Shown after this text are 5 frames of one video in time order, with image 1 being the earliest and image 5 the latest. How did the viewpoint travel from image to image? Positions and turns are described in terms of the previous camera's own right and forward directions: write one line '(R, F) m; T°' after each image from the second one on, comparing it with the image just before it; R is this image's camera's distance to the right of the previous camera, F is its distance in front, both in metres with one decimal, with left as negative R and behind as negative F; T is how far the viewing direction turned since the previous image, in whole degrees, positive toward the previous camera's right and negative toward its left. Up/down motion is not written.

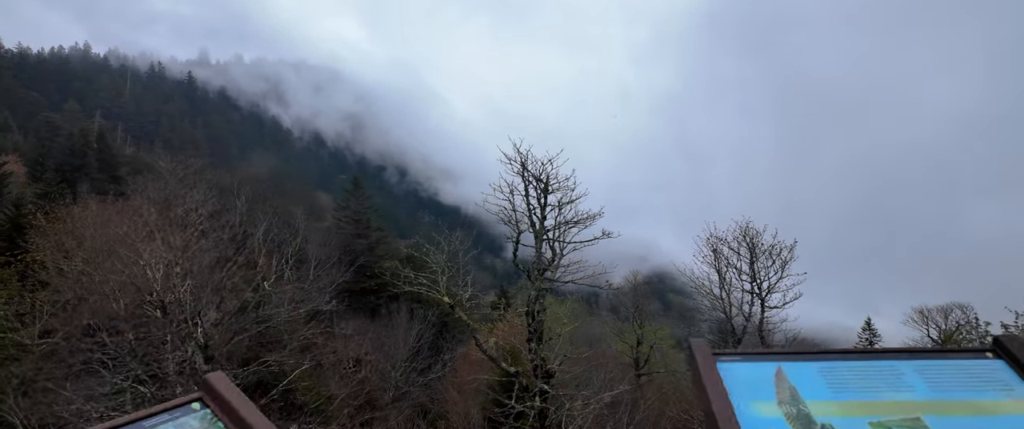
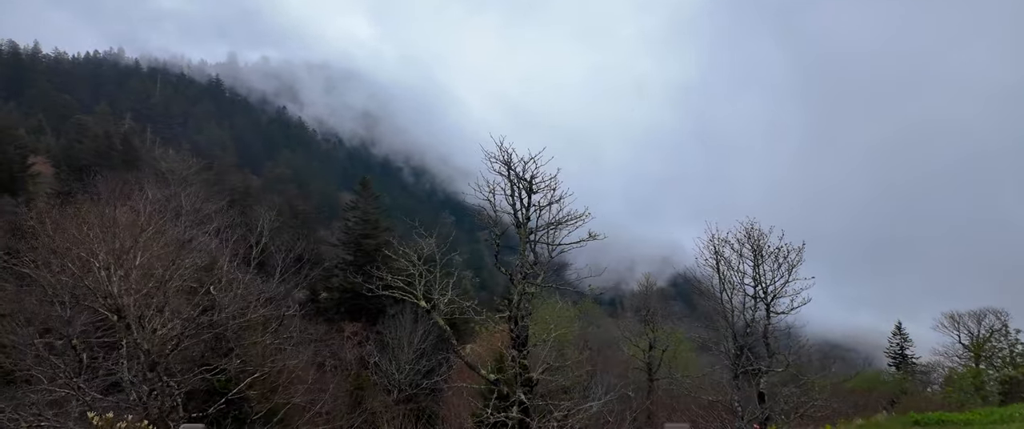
(+0.8, +0.4) m; -2°
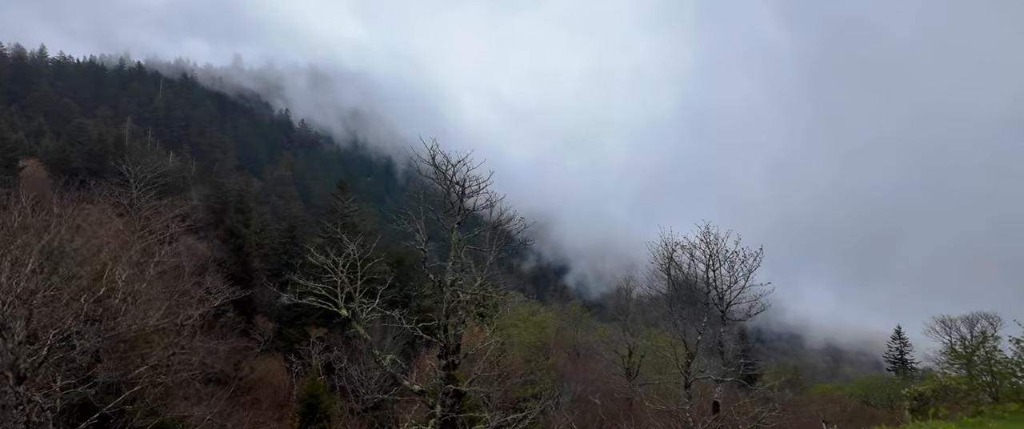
(+1.4, +0.3) m; -1°
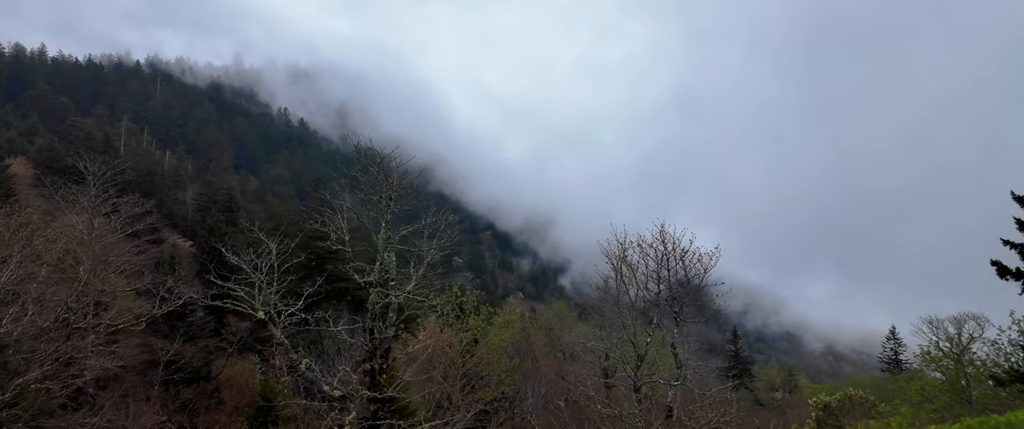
(+1.3, +0.4) m; 0°
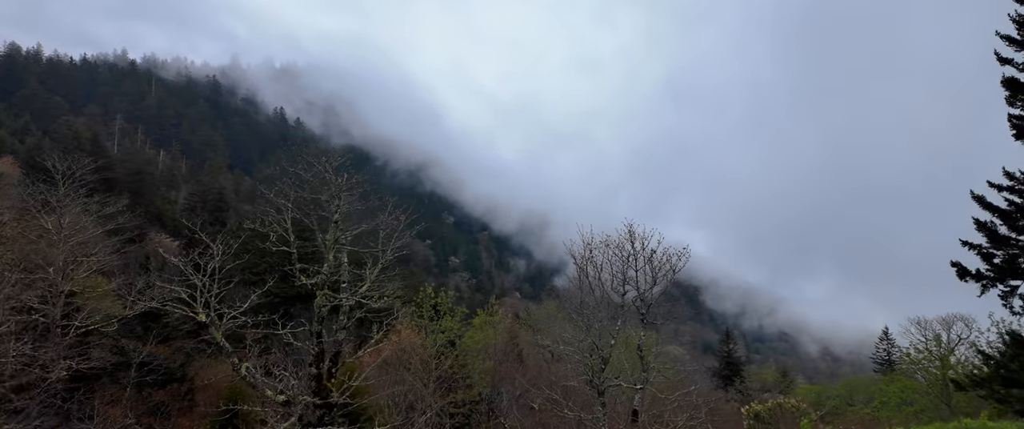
(+0.8, +0.2) m; 0°
